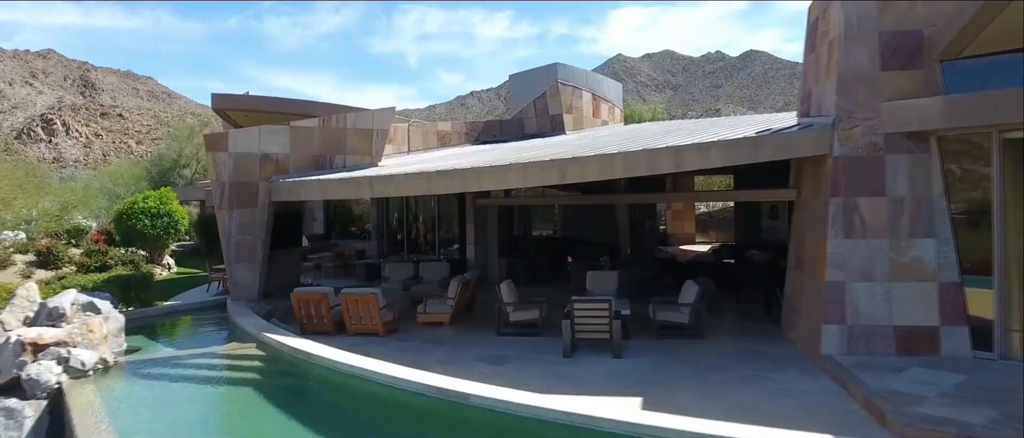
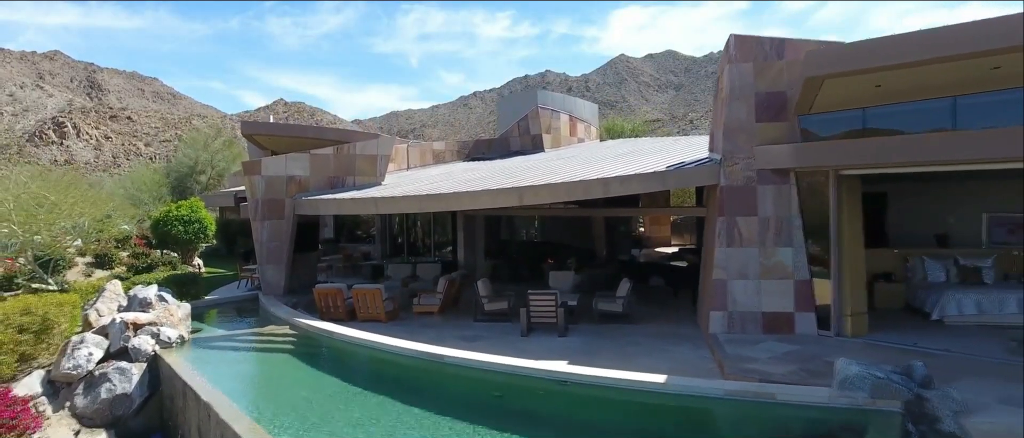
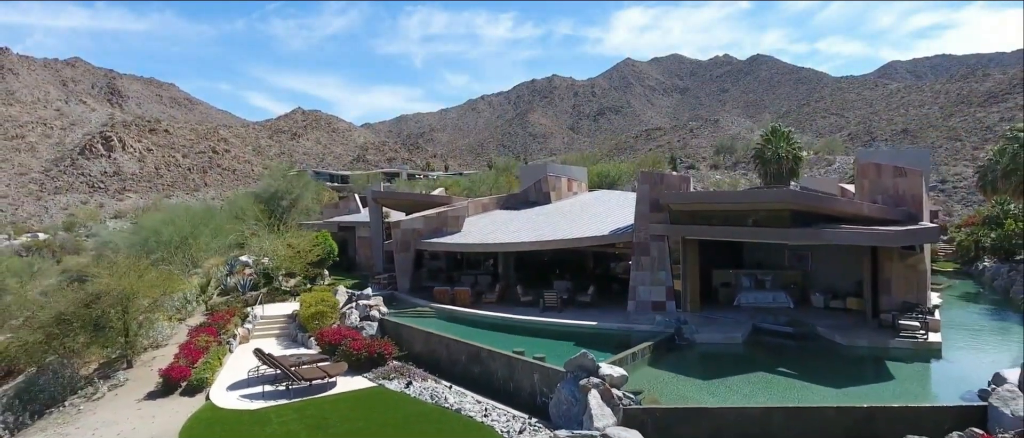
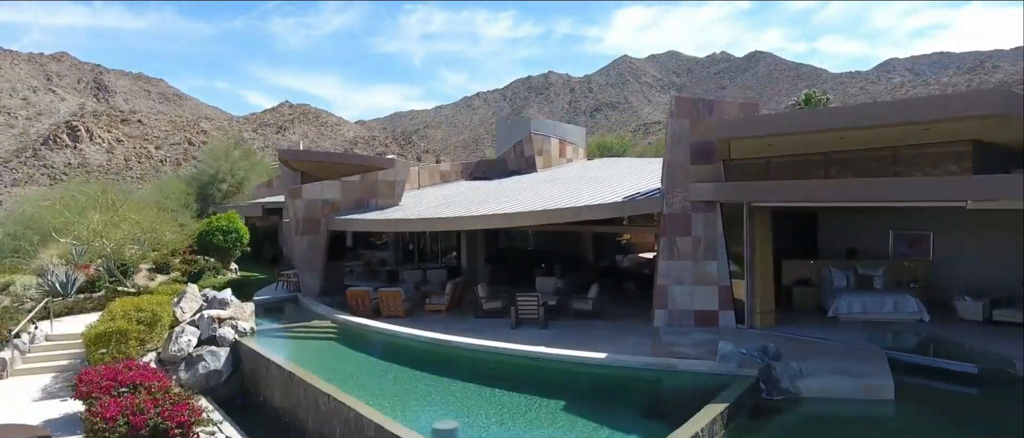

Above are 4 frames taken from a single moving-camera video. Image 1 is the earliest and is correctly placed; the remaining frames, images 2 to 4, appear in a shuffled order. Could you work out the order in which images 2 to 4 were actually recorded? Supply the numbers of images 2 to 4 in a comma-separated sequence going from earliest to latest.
2, 4, 3
